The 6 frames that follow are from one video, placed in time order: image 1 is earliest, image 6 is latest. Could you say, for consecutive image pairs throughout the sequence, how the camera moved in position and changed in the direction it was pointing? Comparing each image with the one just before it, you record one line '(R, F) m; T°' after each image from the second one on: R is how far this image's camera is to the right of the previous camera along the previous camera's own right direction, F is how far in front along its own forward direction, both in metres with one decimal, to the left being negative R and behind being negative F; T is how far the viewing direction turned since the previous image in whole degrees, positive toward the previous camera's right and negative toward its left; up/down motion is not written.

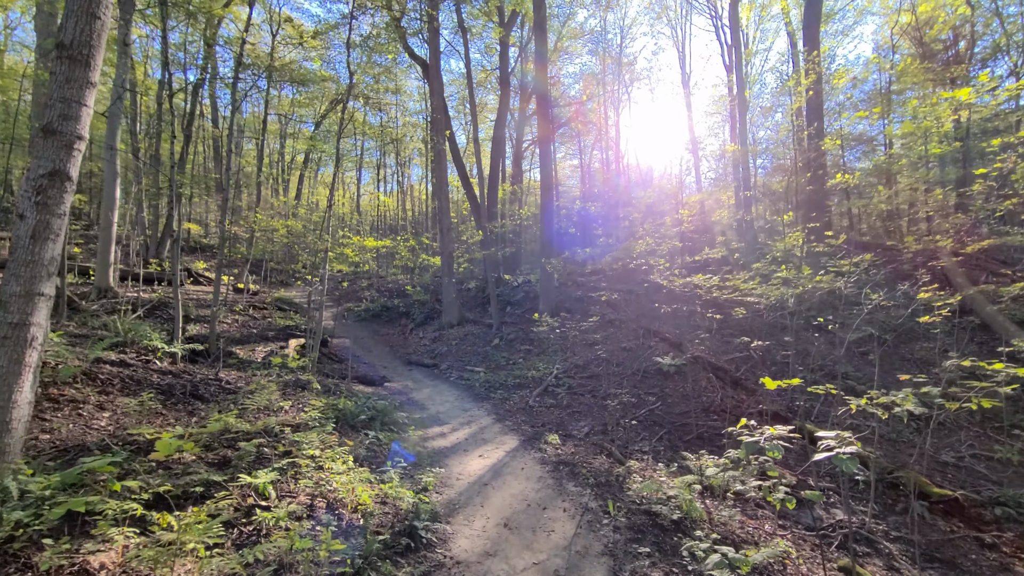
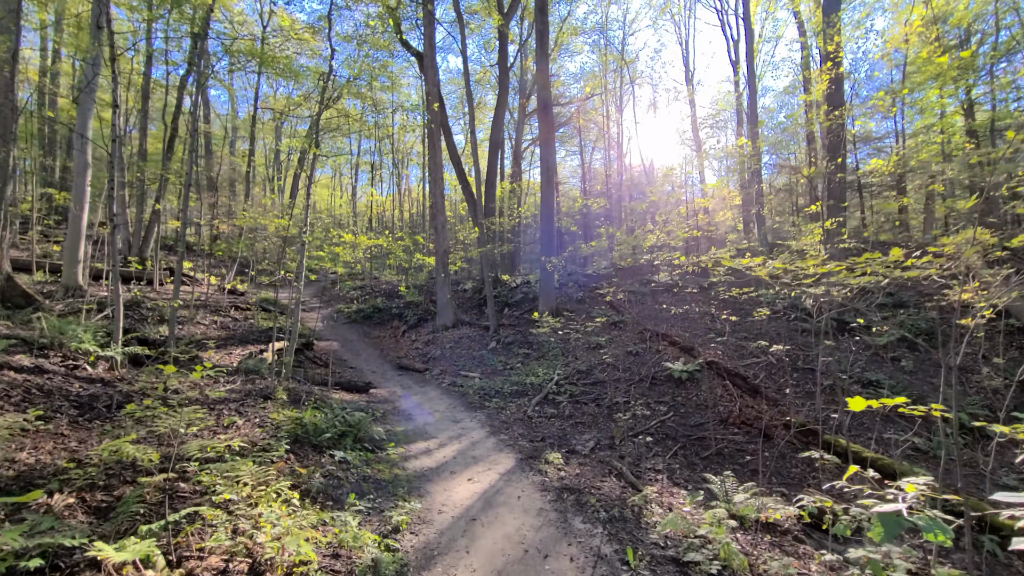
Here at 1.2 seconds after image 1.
(0.0, +0.6) m; 0°
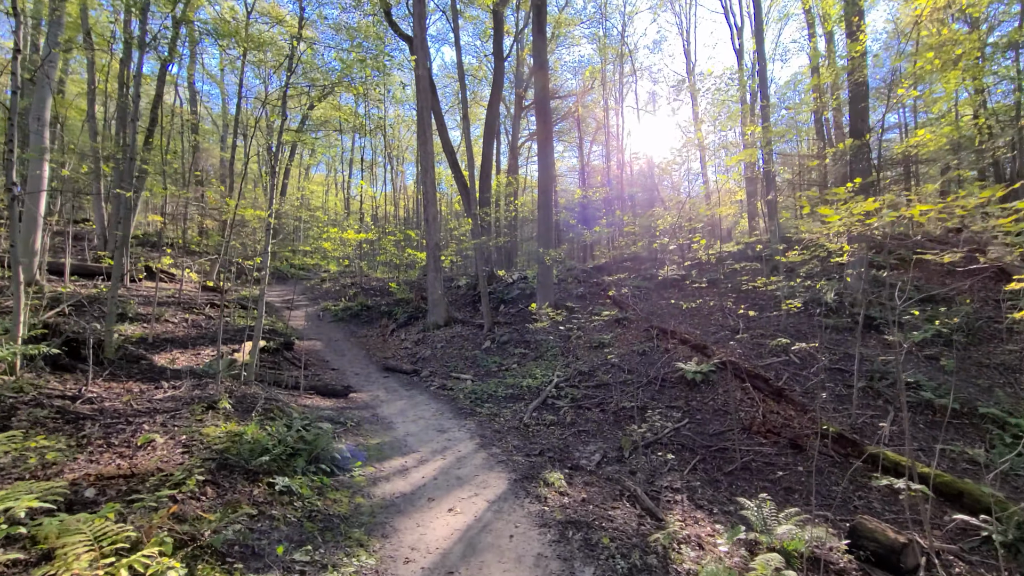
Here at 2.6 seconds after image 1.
(0.0, +0.7) m; 0°
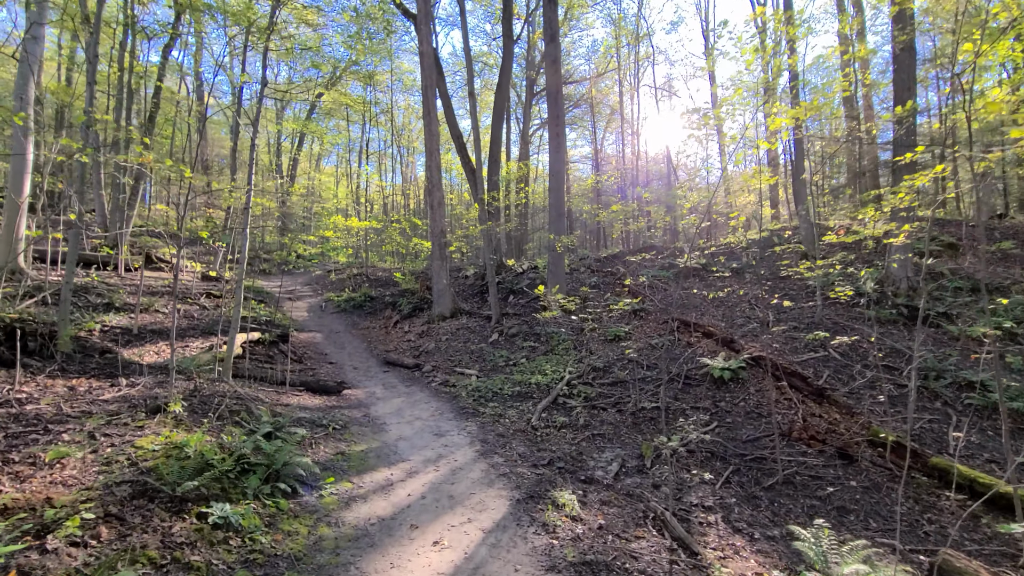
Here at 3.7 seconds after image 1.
(+0.1, +0.6) m; -1°
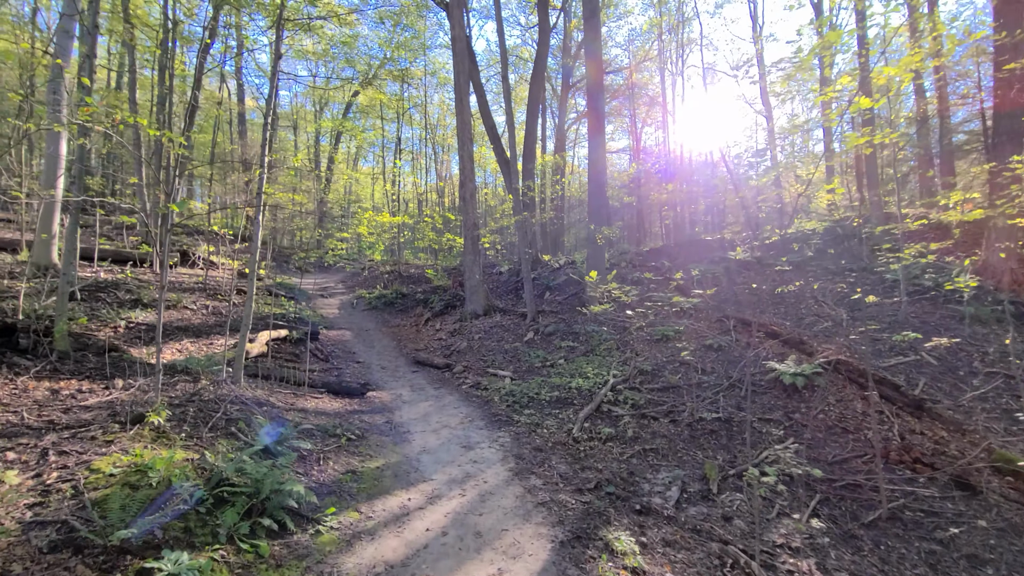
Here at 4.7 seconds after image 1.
(0.0, +0.6) m; -4°
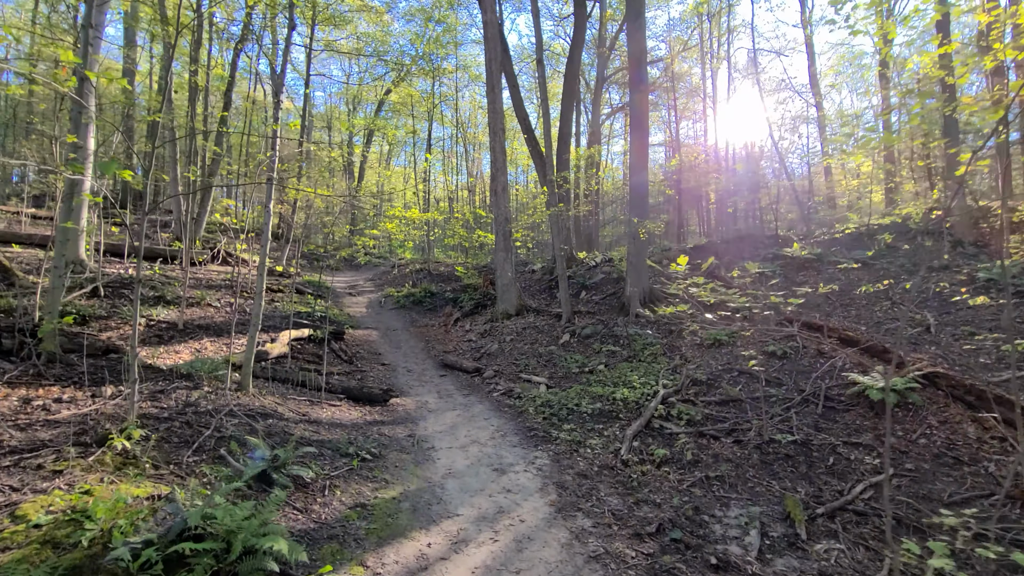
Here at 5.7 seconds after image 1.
(-0.1, +0.6) m; -4°
